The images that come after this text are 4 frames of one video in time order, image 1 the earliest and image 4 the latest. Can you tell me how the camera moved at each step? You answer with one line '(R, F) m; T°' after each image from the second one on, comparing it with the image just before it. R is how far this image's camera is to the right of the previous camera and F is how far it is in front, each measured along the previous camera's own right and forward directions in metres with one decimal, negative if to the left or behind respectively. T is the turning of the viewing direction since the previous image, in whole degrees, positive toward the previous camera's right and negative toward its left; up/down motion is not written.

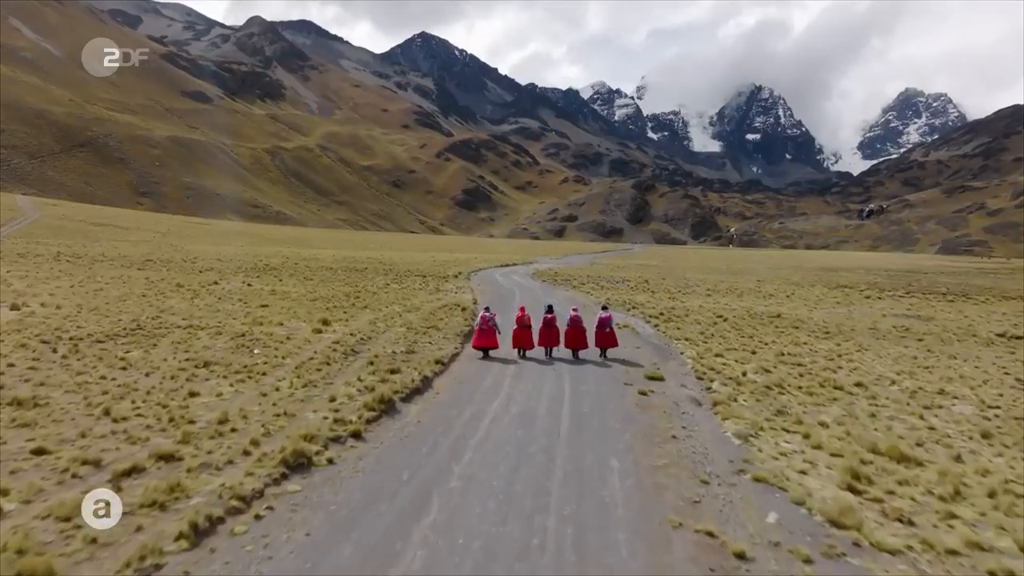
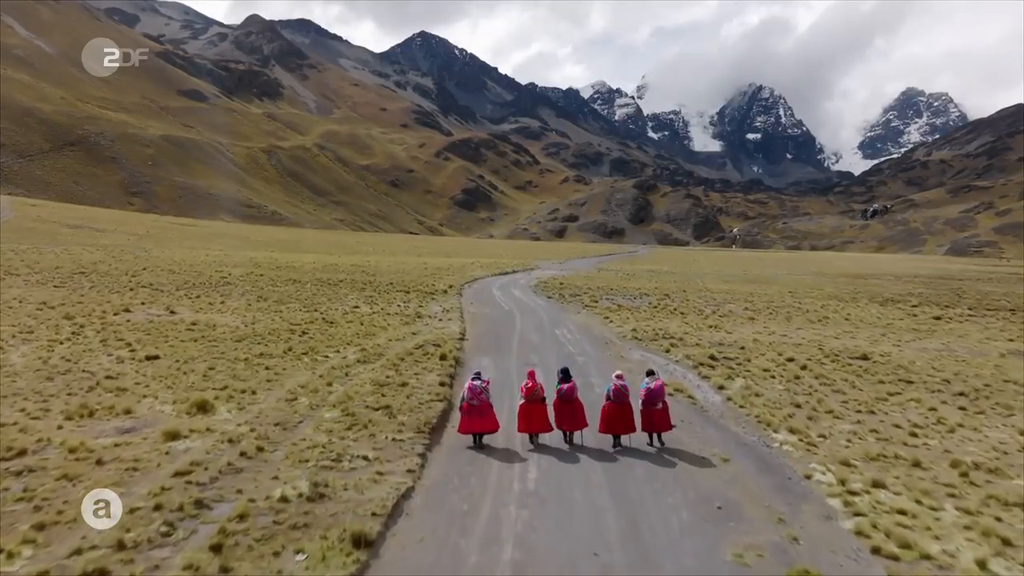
(+0.1, +9.8) m; 0°
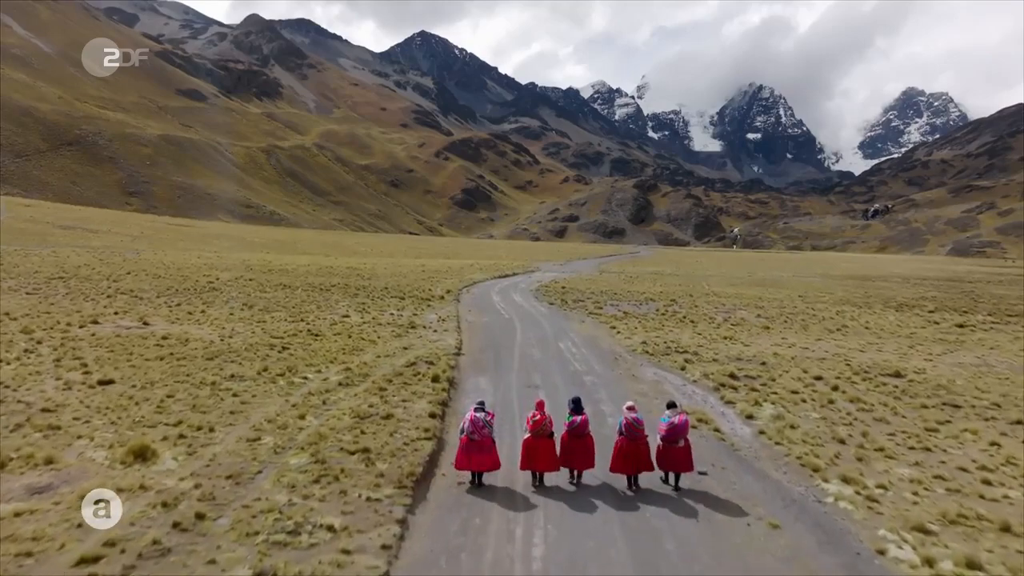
(0.0, +2.6) m; 0°
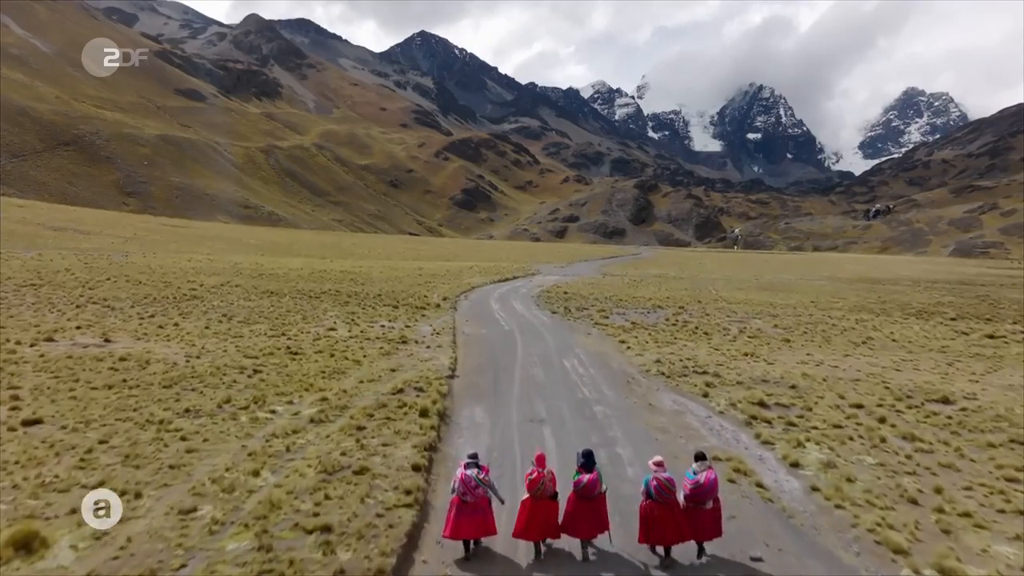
(0.0, +3.1) m; 0°
